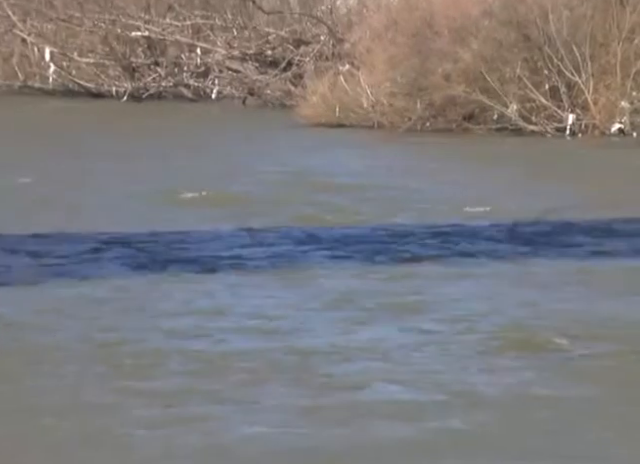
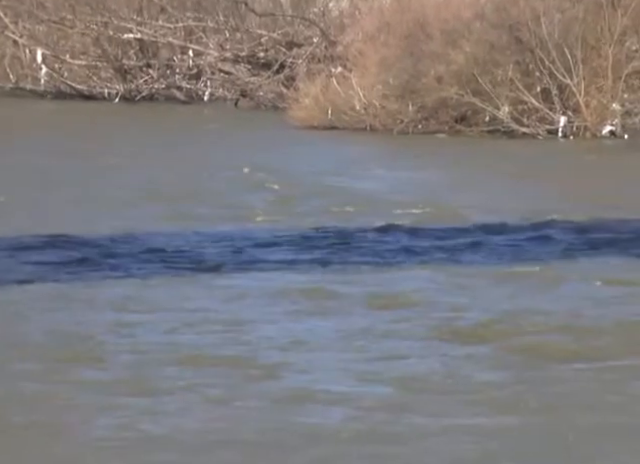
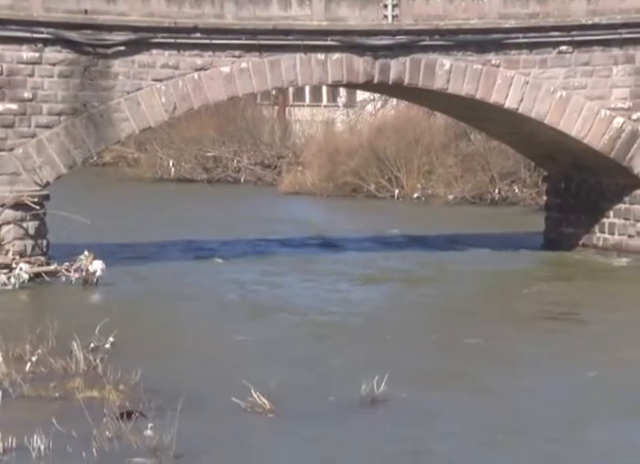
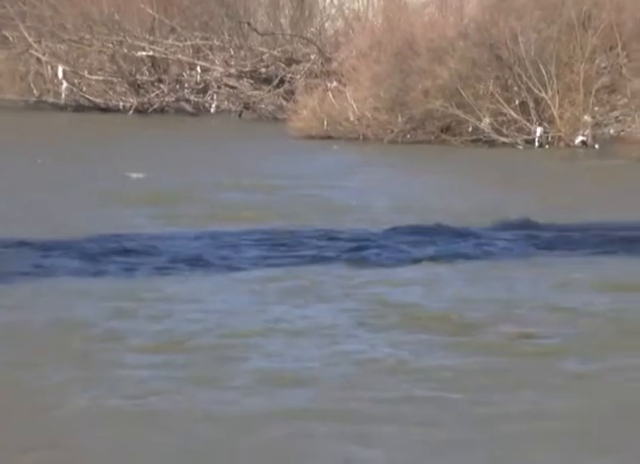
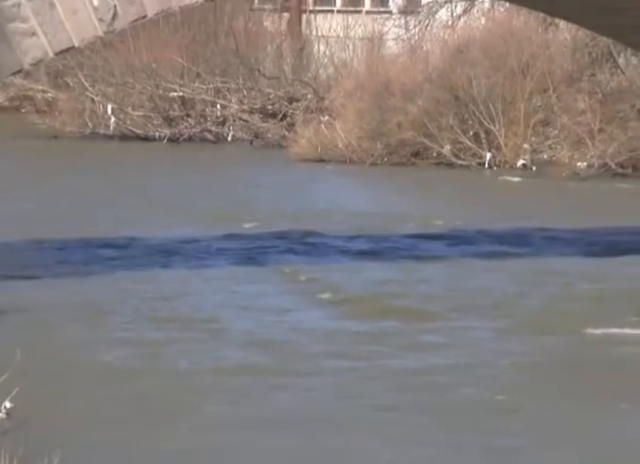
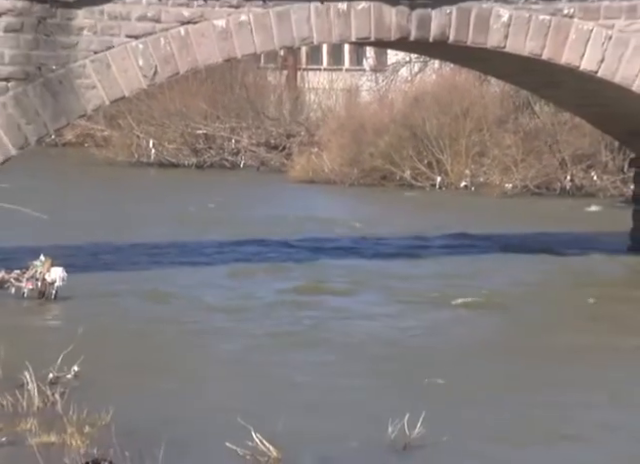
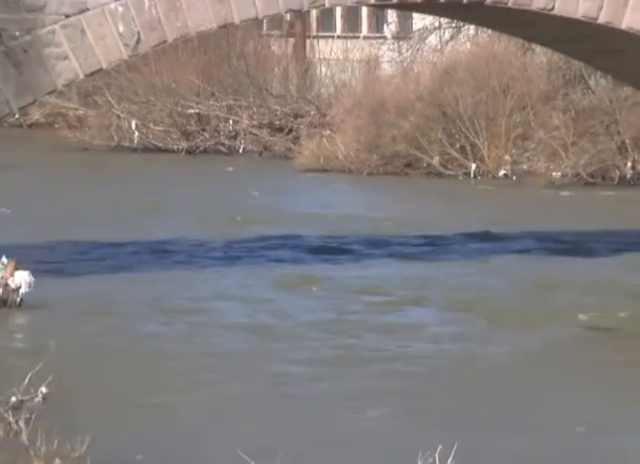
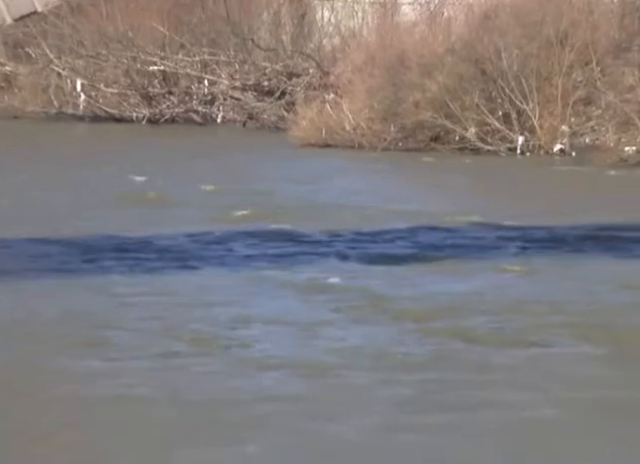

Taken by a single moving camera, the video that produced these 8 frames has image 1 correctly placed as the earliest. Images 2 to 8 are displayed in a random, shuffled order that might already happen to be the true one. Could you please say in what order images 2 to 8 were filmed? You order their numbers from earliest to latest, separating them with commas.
2, 4, 8, 5, 7, 6, 3
